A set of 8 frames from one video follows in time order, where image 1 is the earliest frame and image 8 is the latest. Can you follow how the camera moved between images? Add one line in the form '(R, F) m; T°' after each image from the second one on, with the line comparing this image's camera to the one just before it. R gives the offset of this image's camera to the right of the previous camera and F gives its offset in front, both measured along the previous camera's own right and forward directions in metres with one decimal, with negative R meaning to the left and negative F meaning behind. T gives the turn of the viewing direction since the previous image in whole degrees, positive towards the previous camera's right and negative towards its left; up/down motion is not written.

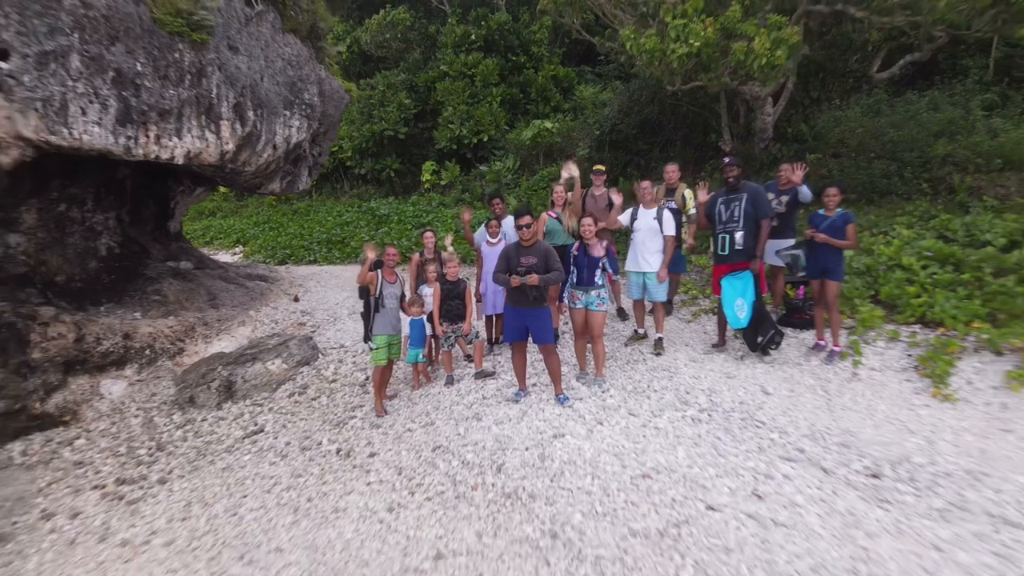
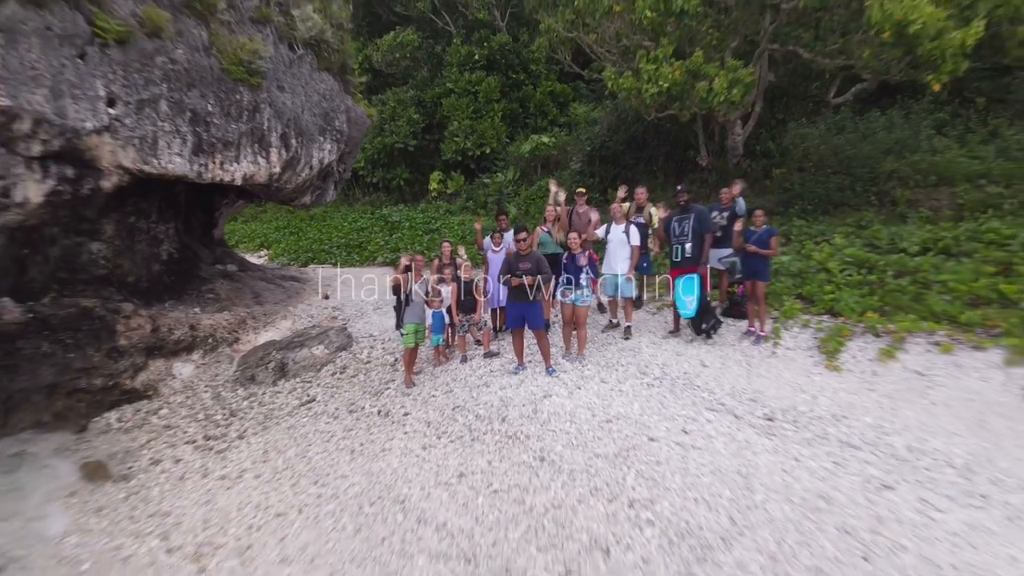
(0.0, -1.2) m; 0°
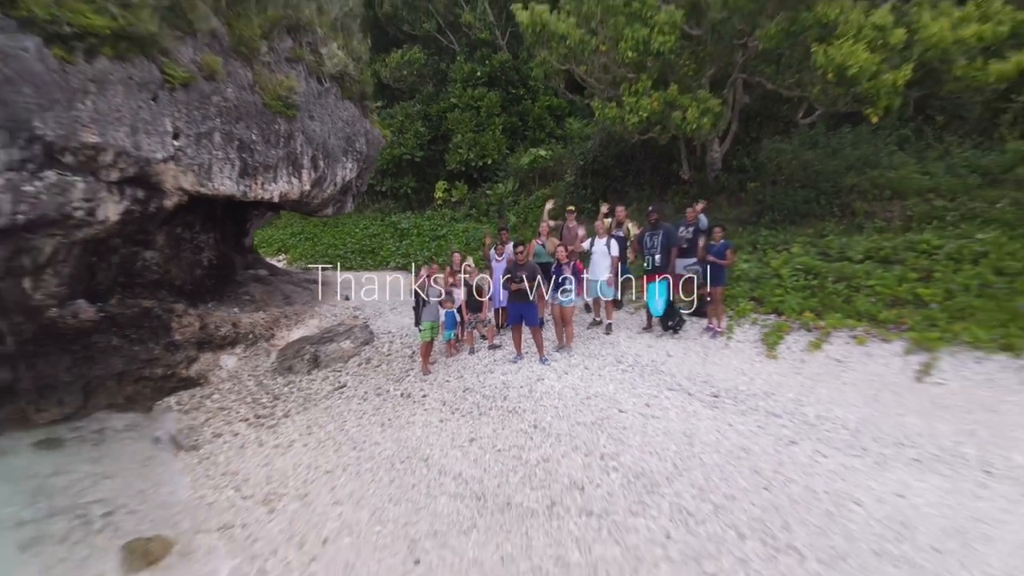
(0.0, -1.1) m; 0°
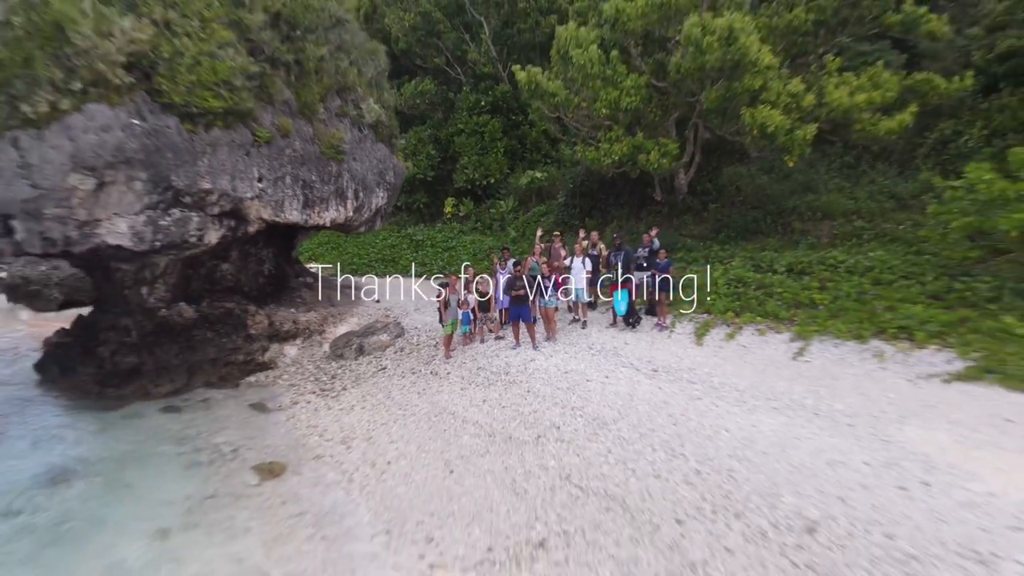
(0.0, -2.3) m; 0°
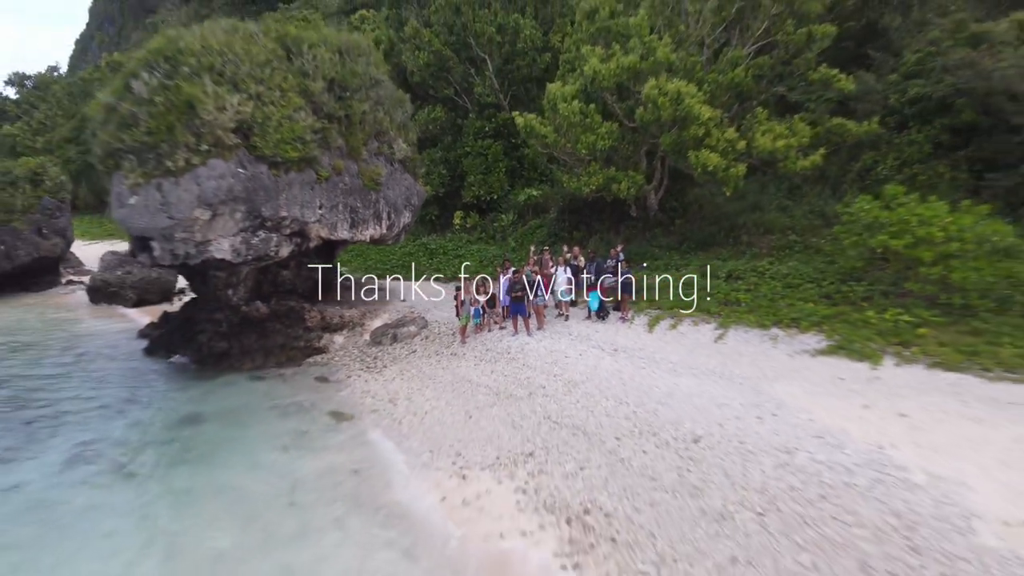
(0.0, -2.9) m; 0°
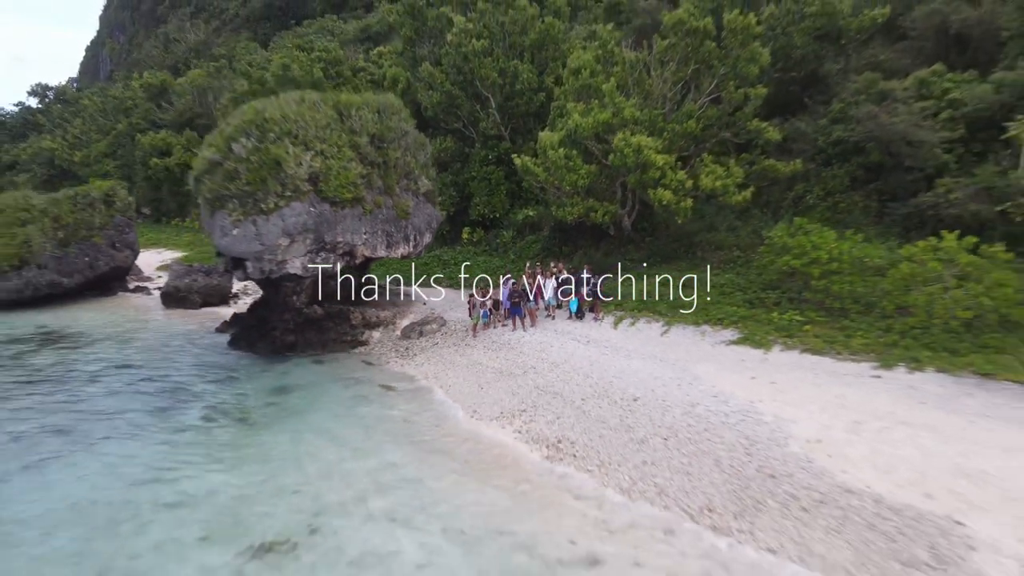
(0.0, -3.7) m; 0°
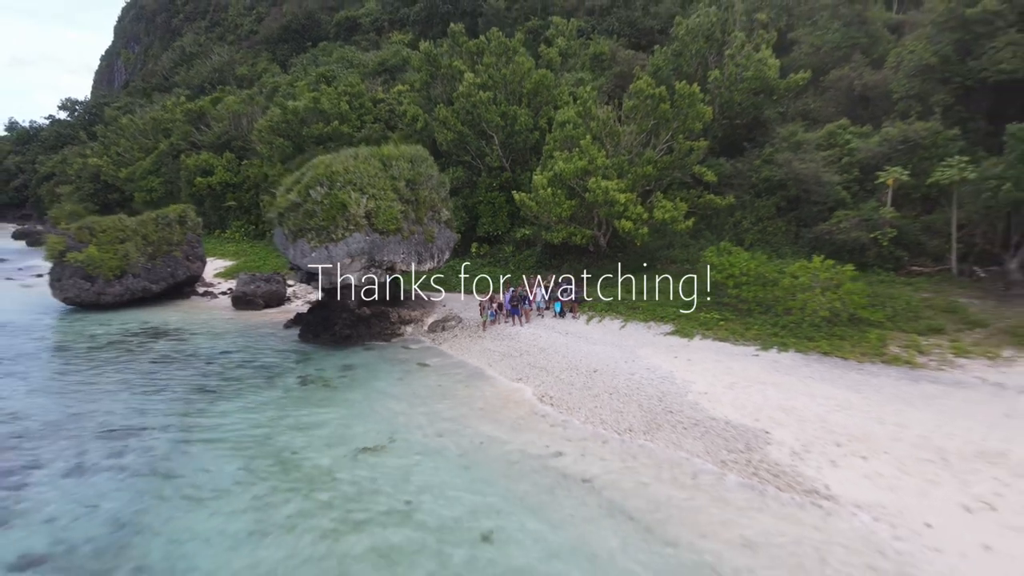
(0.0, -5.4) m; 0°
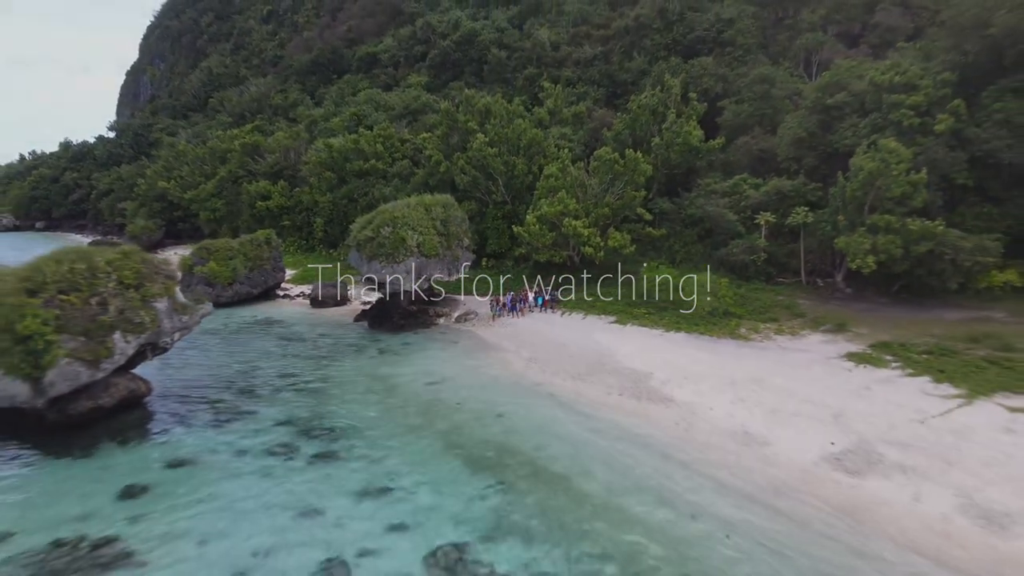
(0.0, -10.4) m; 0°
